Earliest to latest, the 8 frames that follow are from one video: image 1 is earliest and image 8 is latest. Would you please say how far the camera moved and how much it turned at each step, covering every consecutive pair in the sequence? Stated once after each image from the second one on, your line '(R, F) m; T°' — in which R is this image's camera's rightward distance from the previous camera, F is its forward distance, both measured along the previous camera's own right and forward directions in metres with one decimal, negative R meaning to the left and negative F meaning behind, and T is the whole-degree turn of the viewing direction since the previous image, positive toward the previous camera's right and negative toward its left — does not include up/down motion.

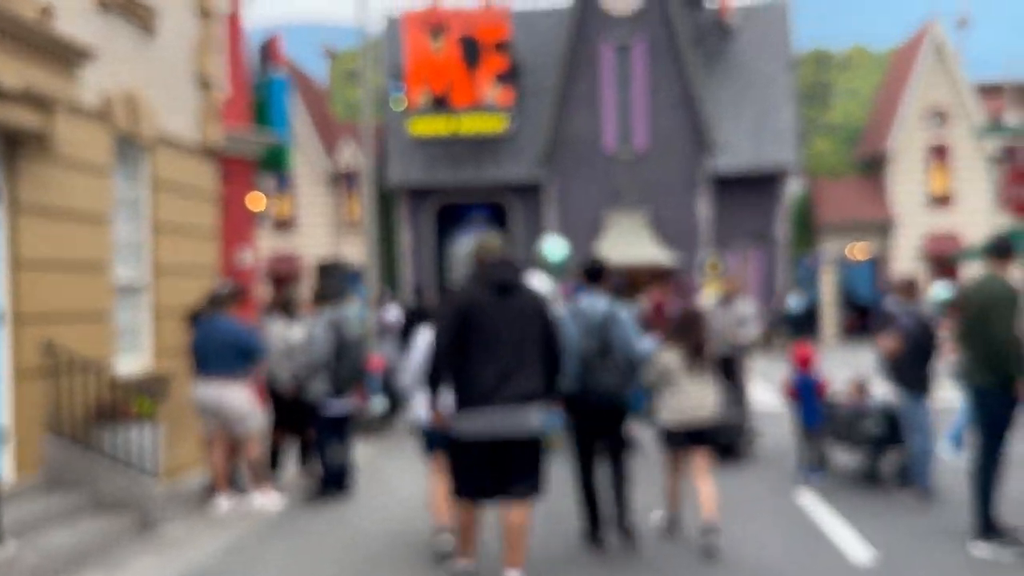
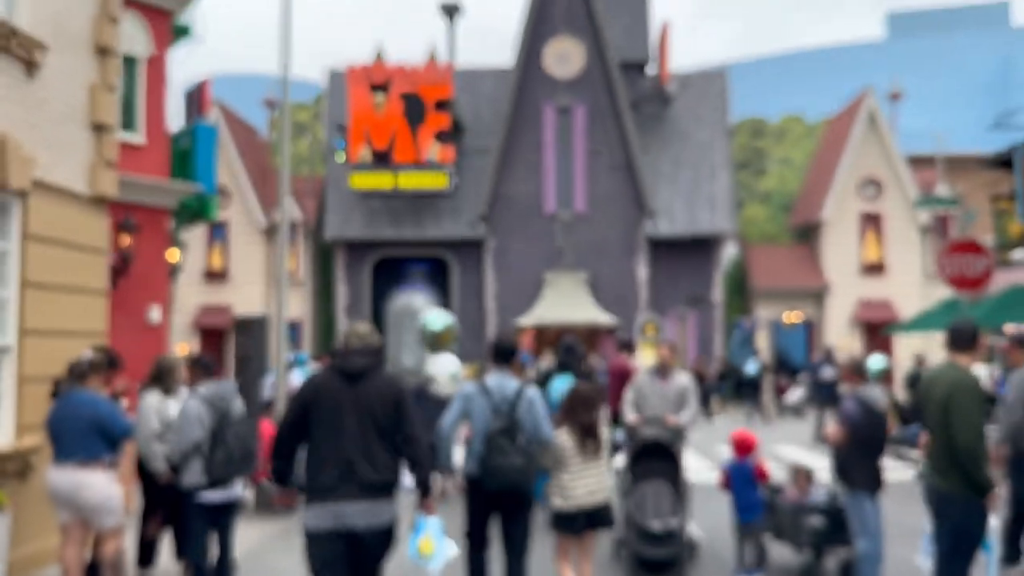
(+0.2, +0.7) m; +4°
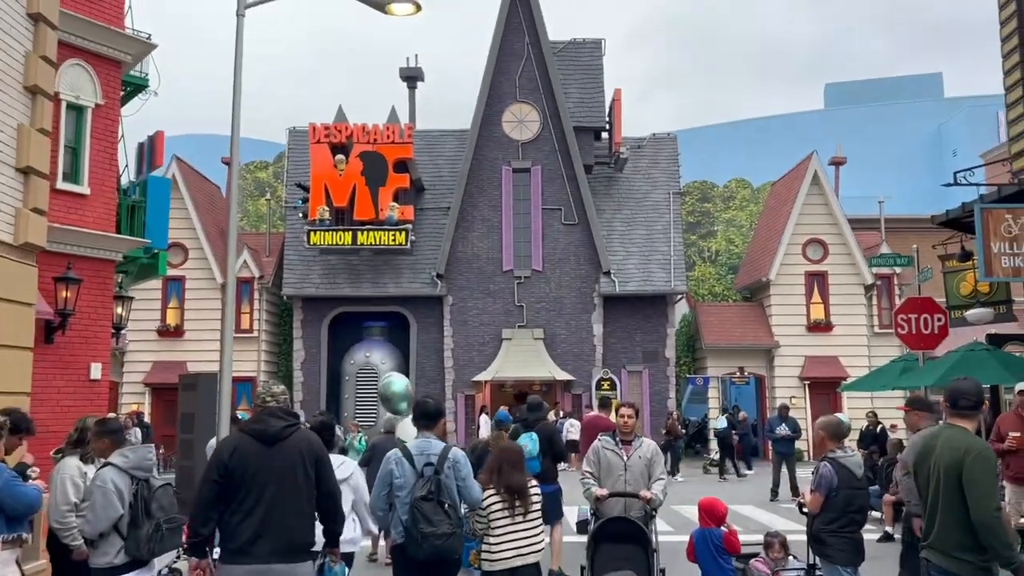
(0.0, -0.3) m; +3°
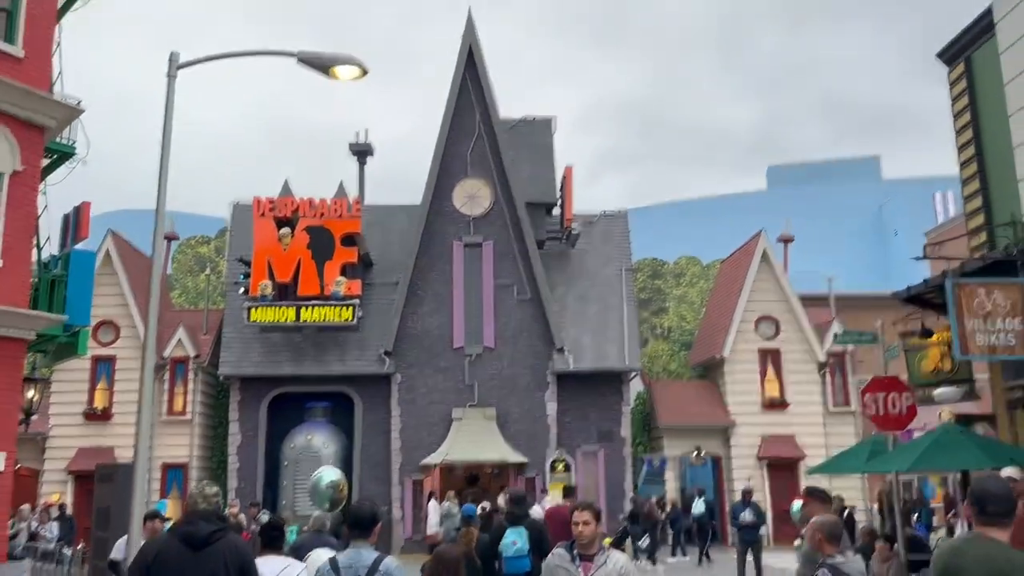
(0.0, +0.7) m; +4°
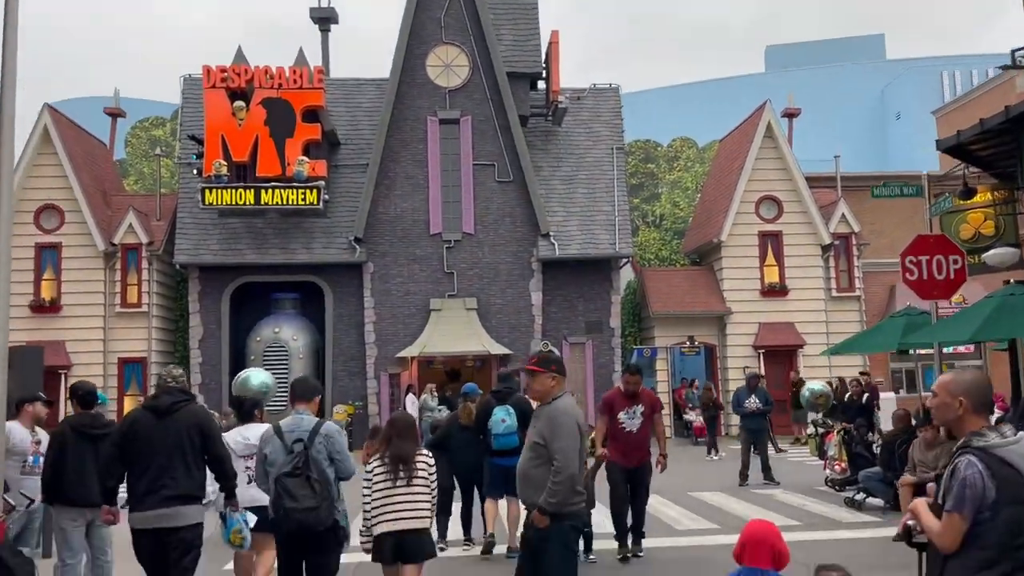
(+0.1, +1.9) m; +1°
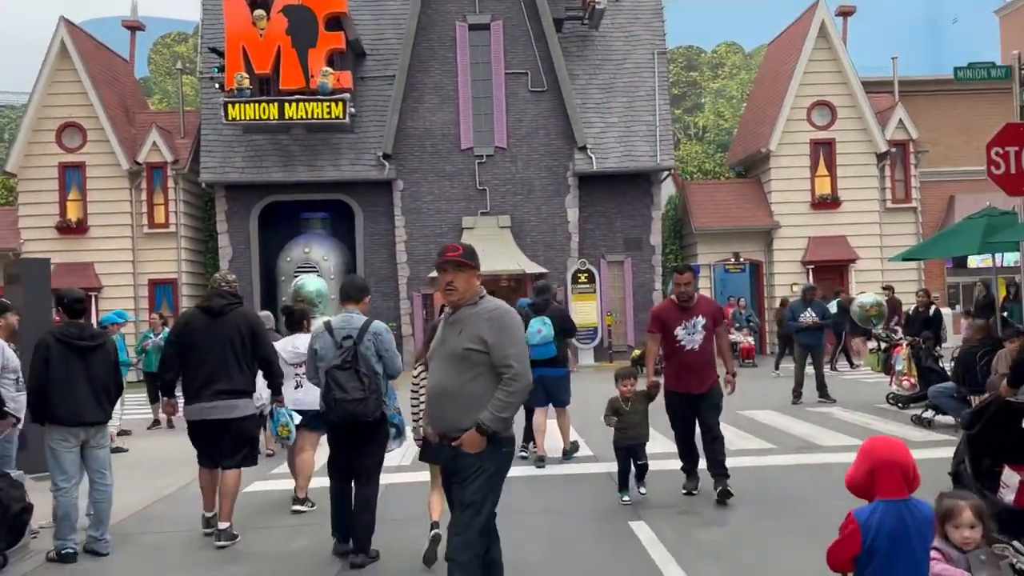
(0.0, +0.8) m; -3°
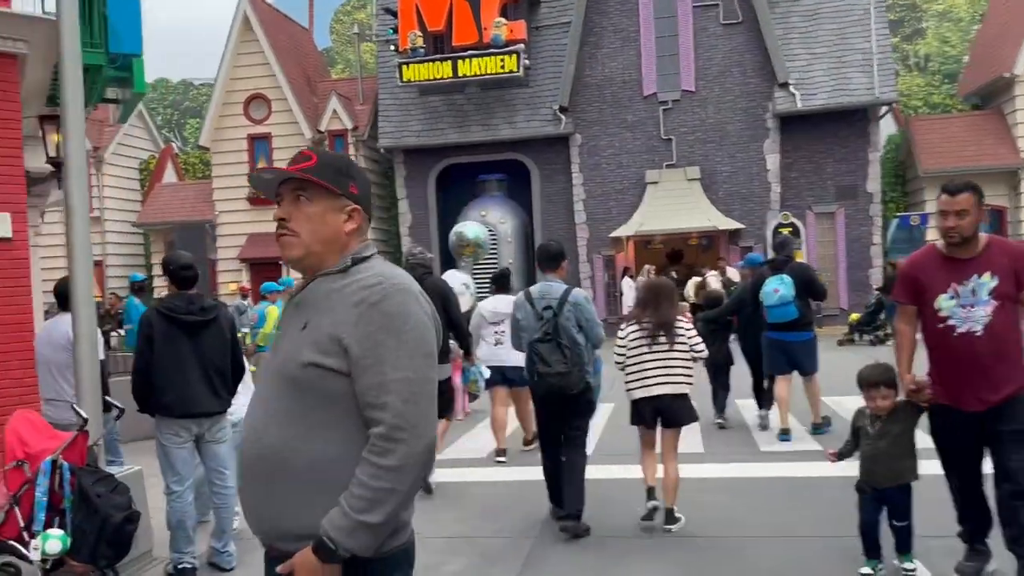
(-0.1, +1.5) m; -13°
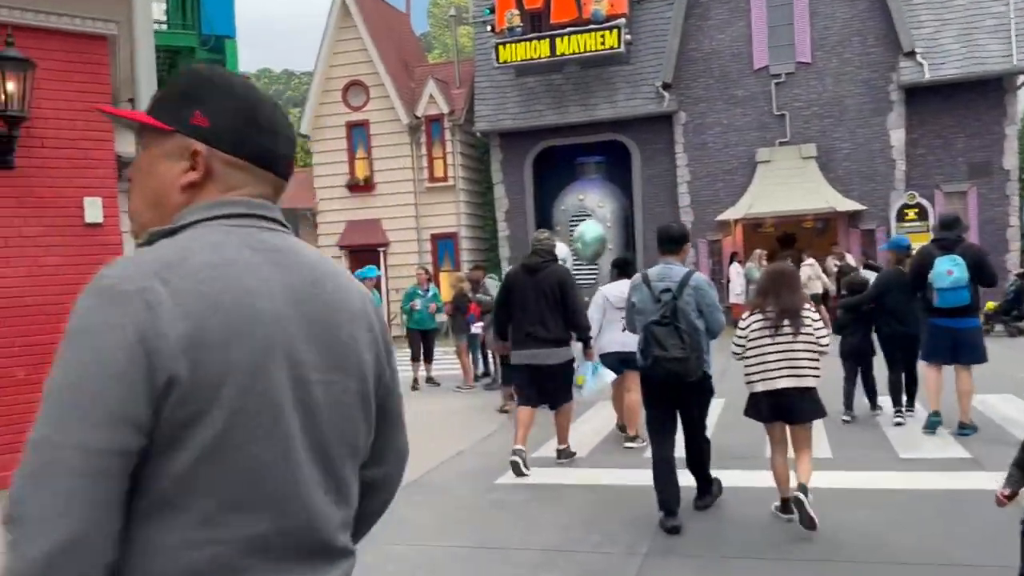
(-0.1, +0.5) m; -7°
